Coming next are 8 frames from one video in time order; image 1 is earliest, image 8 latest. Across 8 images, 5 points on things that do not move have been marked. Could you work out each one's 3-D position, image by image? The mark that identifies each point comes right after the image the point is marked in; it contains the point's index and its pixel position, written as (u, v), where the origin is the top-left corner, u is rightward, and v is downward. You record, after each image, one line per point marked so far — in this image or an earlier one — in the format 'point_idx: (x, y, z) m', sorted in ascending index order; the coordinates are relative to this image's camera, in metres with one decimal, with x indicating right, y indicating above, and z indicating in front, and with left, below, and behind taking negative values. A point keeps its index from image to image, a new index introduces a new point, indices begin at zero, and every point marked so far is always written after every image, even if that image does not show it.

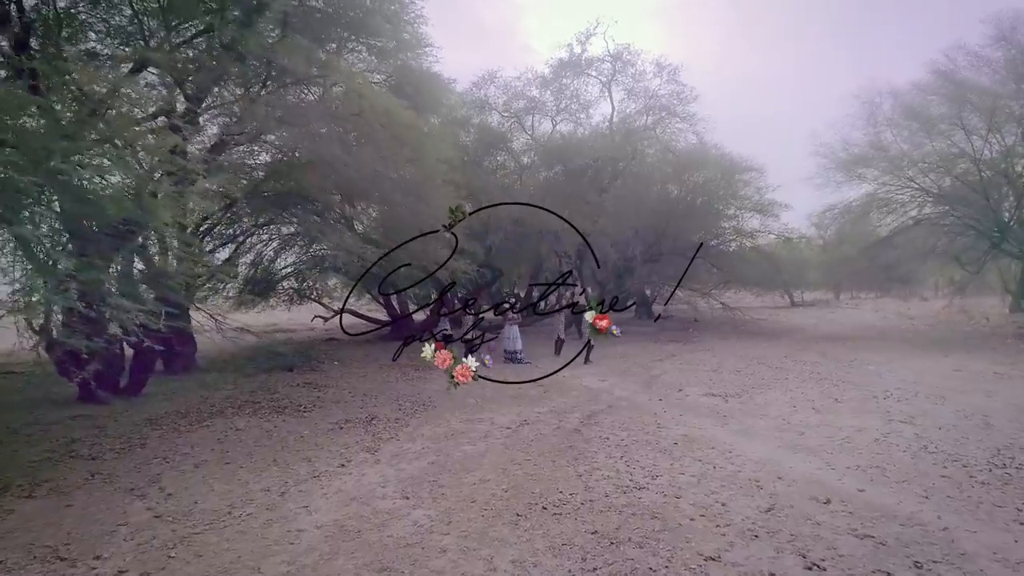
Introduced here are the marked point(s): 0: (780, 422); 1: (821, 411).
0: (+3.2, -1.6, +7.6) m
1: (+4.0, -1.6, +8.2) m
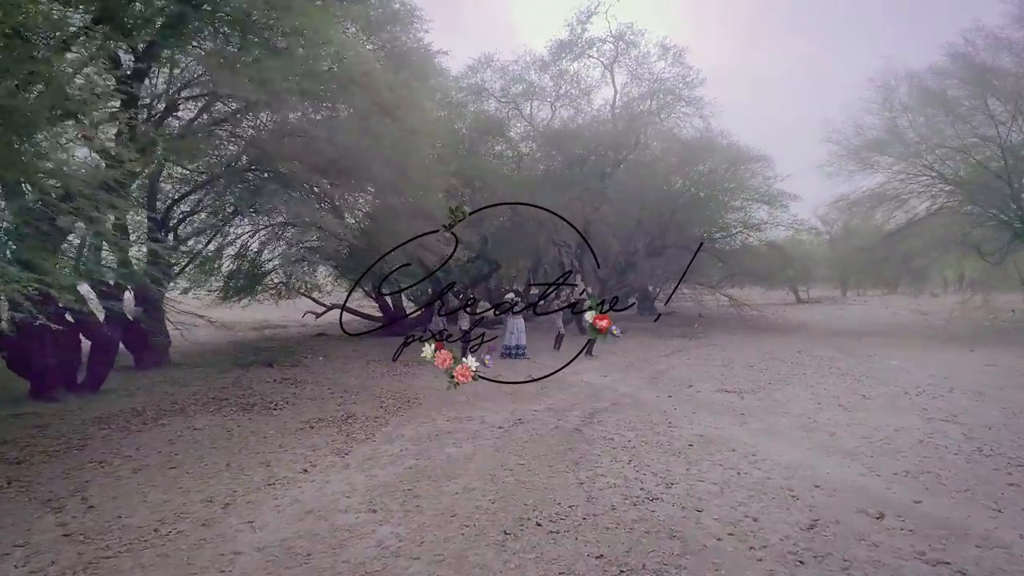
0: (+3.1, -1.4, +6.8) m
1: (+3.9, -1.4, +7.4) m
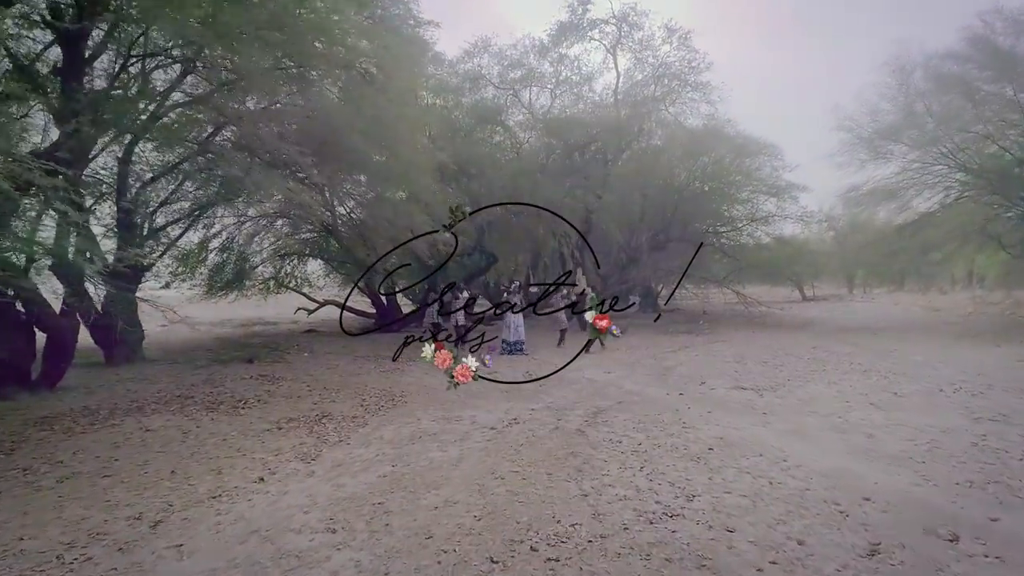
0: (+3.1, -1.3, +6.0) m
1: (+3.8, -1.2, +6.6) m
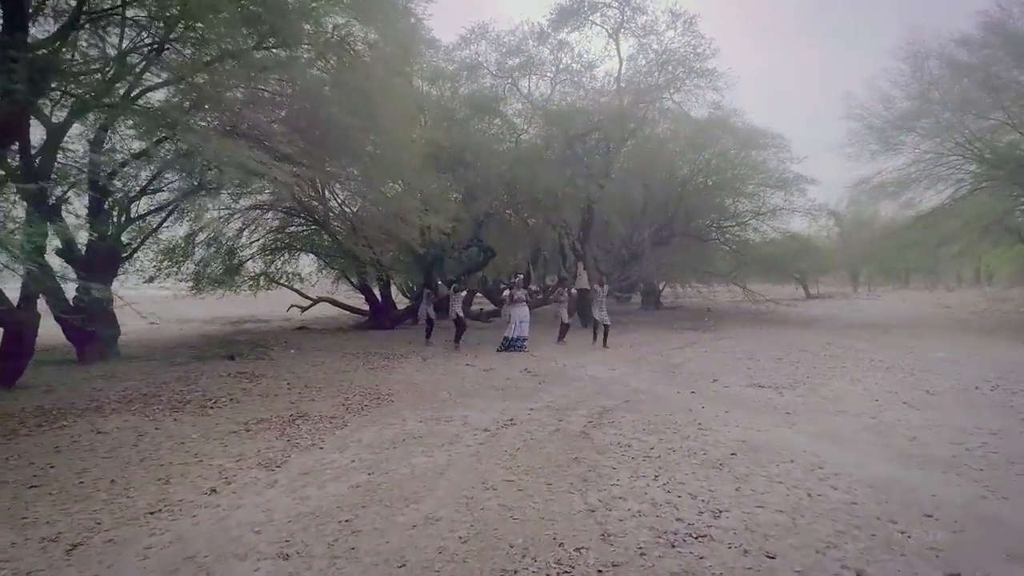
0: (+3.0, -1.1, +5.4) m
1: (+3.8, -1.1, +6.0) m
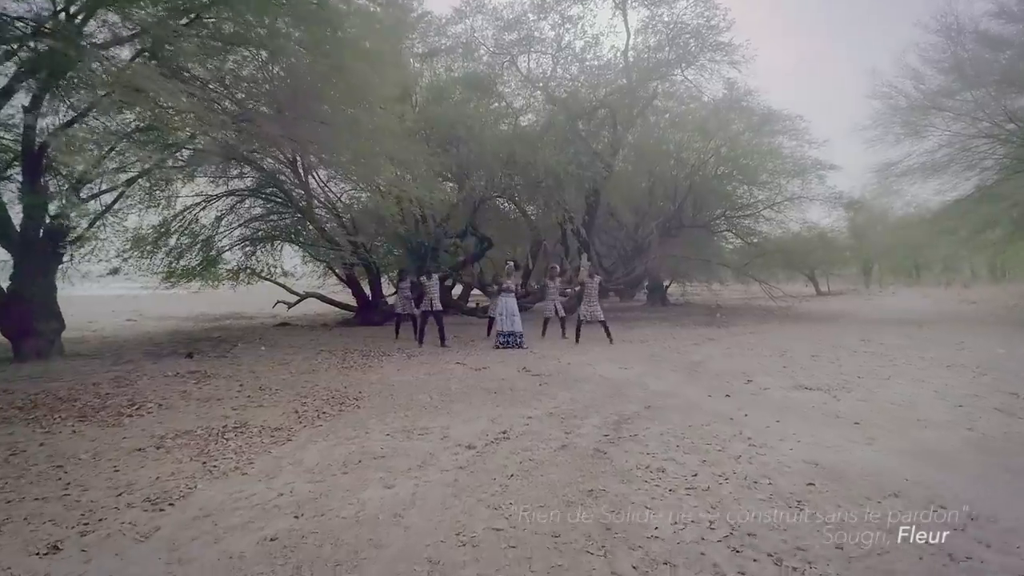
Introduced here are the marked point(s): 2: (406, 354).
0: (+3.0, -1.0, +4.2) m
1: (+3.7, -0.9, +4.7) m
2: (-1.5, -0.9, +9.0) m
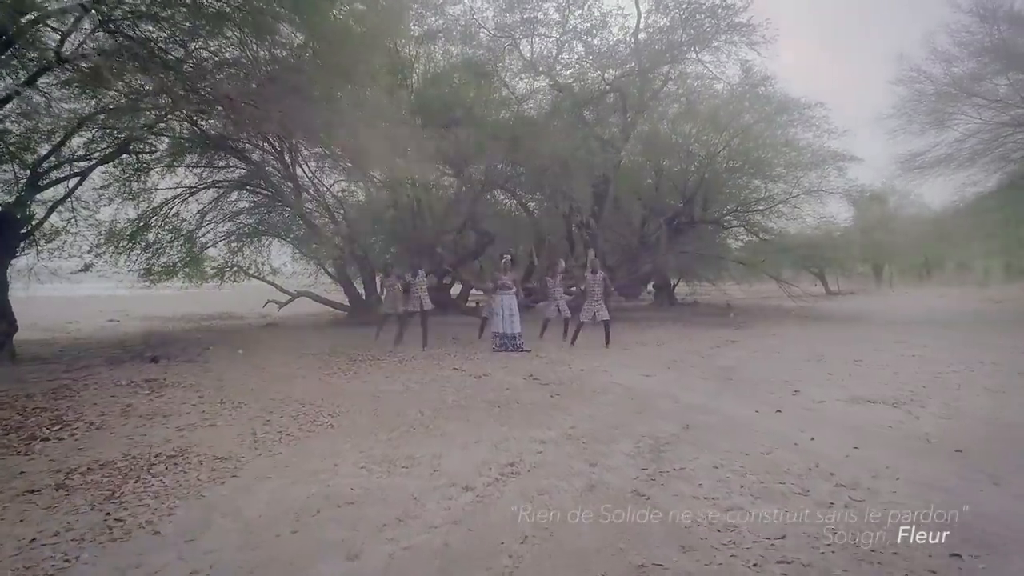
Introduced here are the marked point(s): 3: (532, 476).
0: (+3.0, -0.9, +3.2) m
1: (+3.8, -0.9, +3.8) m
2: (-1.4, -0.9, +8.1) m
3: (+0.1, -0.9, +3.2) m
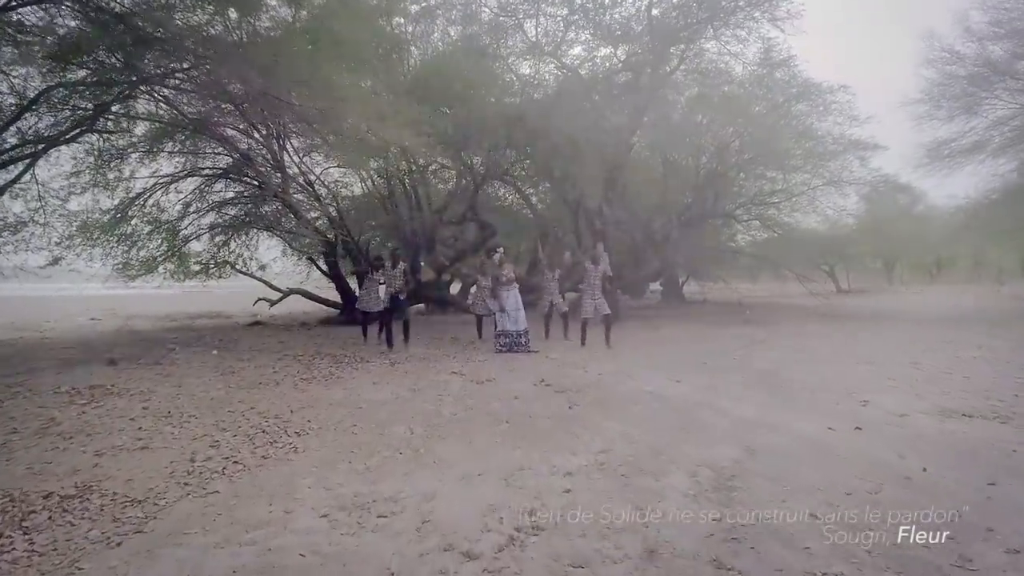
0: (+3.1, -0.8, +2.2) m
1: (+3.9, -0.8, +2.8) m
2: (-1.4, -0.8, +7.1) m
3: (+0.2, -0.9, +2.3) m
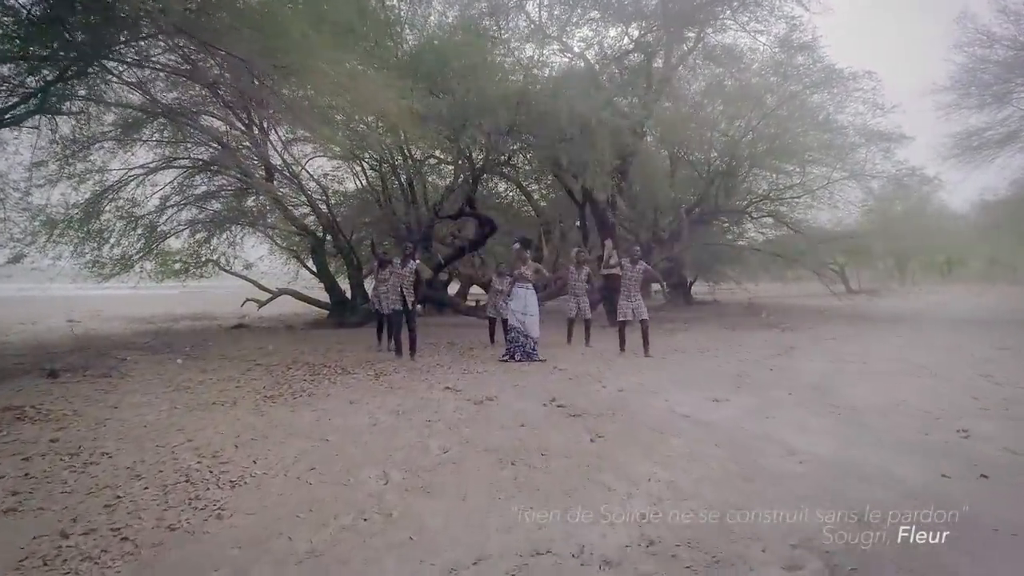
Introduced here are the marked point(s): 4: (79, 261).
0: (+3.2, -0.8, +1.3) m
1: (+3.9, -0.8, +1.8) m
2: (-1.3, -0.8, +6.1) m
3: (+0.2, -0.9, +1.3) m
4: (-8.6, +0.5, +12.7) m
